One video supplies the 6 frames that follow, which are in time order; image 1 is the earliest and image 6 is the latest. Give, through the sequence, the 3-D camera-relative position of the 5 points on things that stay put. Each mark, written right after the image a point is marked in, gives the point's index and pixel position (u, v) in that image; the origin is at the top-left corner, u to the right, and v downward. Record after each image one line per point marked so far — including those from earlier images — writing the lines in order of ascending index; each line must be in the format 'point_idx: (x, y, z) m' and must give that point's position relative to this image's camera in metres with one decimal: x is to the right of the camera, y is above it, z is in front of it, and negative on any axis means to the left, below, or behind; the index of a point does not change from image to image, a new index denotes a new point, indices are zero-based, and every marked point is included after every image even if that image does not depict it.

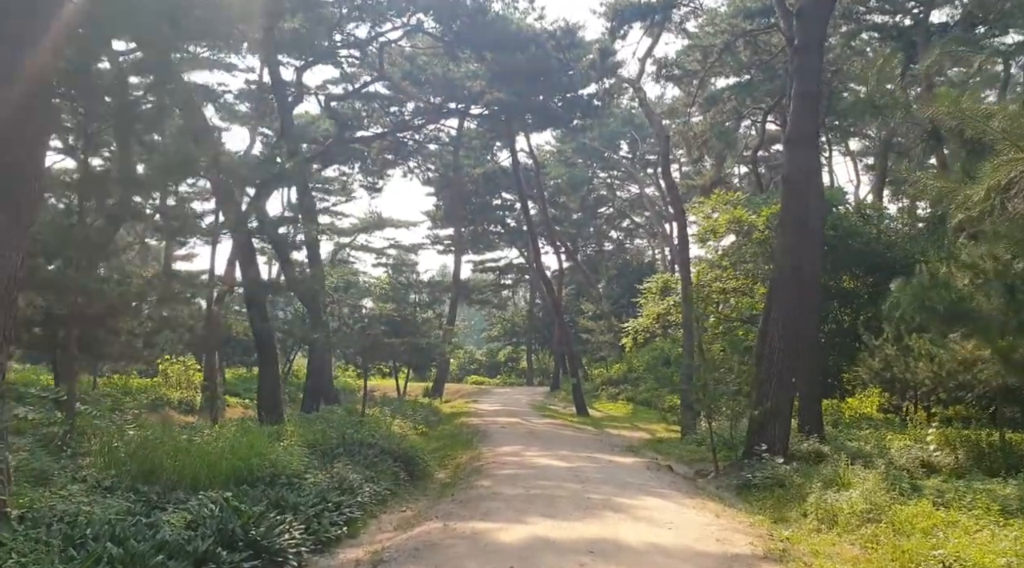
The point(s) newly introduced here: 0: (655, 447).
0: (+3.0, -3.5, +17.6) m
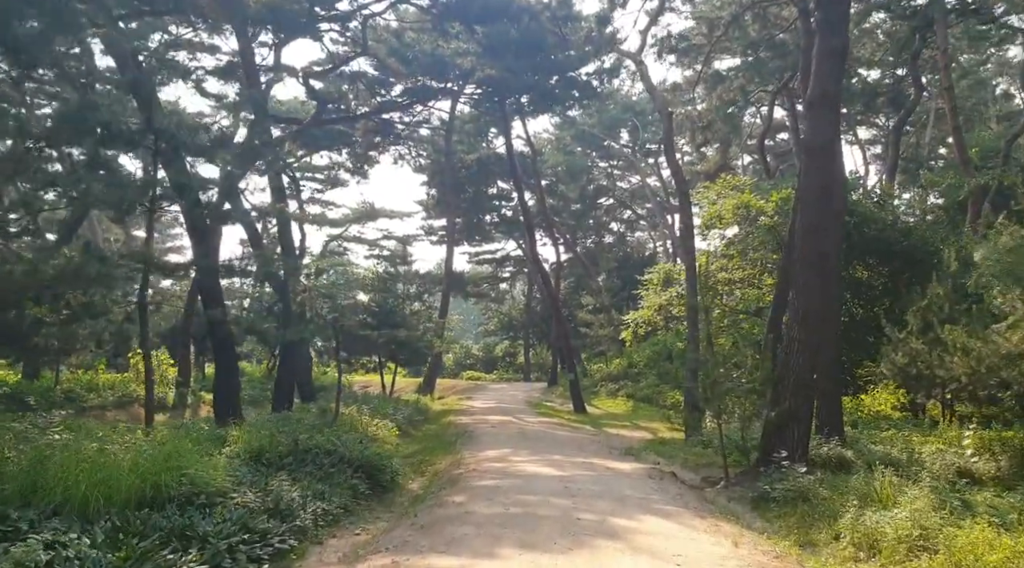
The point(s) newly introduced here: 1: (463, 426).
0: (+2.8, -3.2, +16.1) m
1: (-1.2, -3.4, +19.6) m
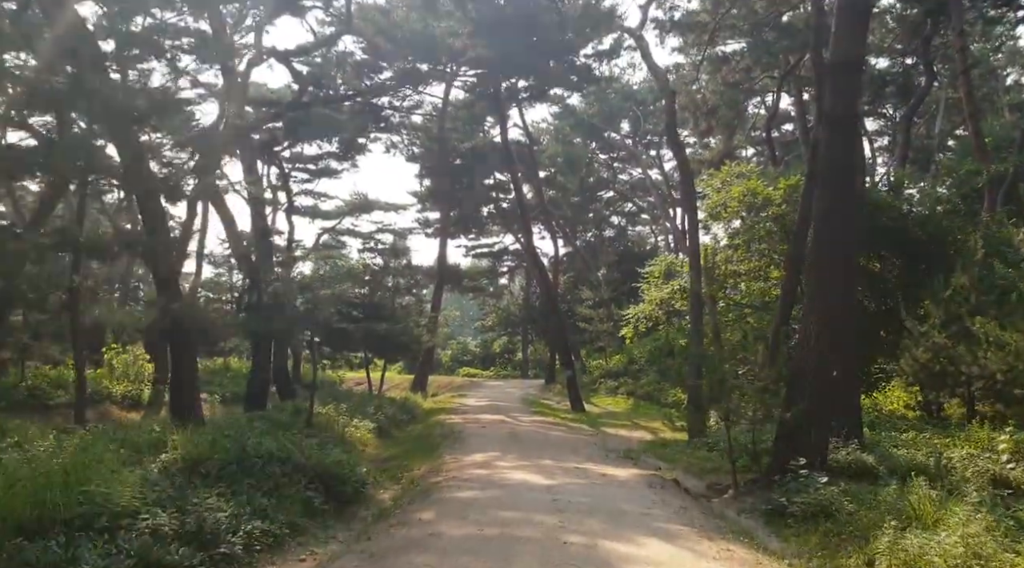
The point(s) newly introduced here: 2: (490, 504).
0: (+2.6, -3.0, +14.8) m
1: (-1.4, -3.2, +18.4) m
2: (-0.2, -2.2, +8.3) m
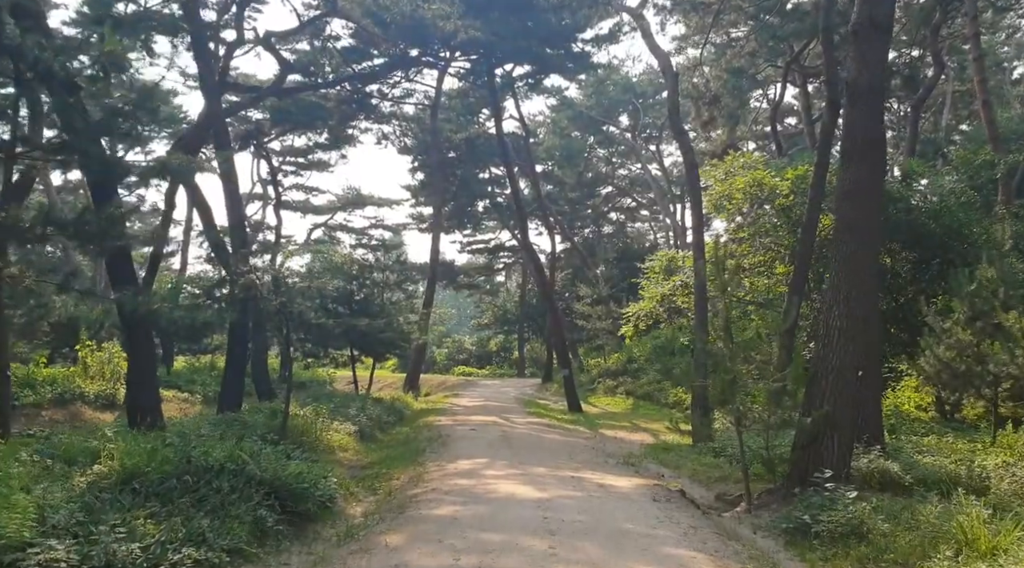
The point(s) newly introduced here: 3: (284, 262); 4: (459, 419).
0: (+2.5, -2.9, +13.8) m
1: (-1.5, -3.0, +17.3) m
2: (-0.4, -2.1, +7.2) m
3: (-4.2, +0.4, +15.3) m
4: (-1.3, -3.2, +19.8) m
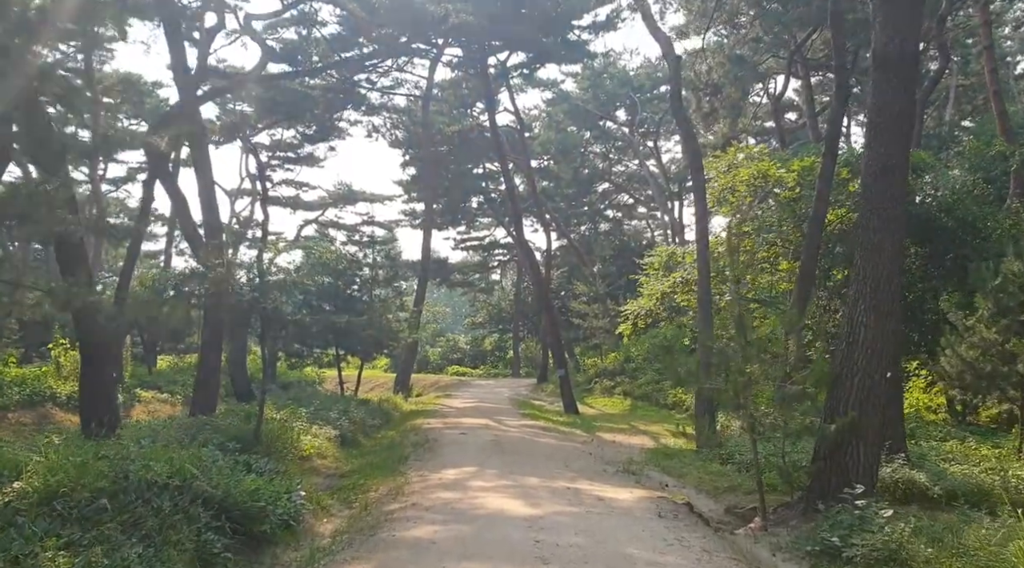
0: (+2.3, -2.8, +12.8) m
1: (-1.7, -2.9, +16.3) m
2: (-0.5, -2.0, +6.3) m
3: (-4.3, +0.5, +14.4) m
4: (-1.4, -3.1, +18.8) m
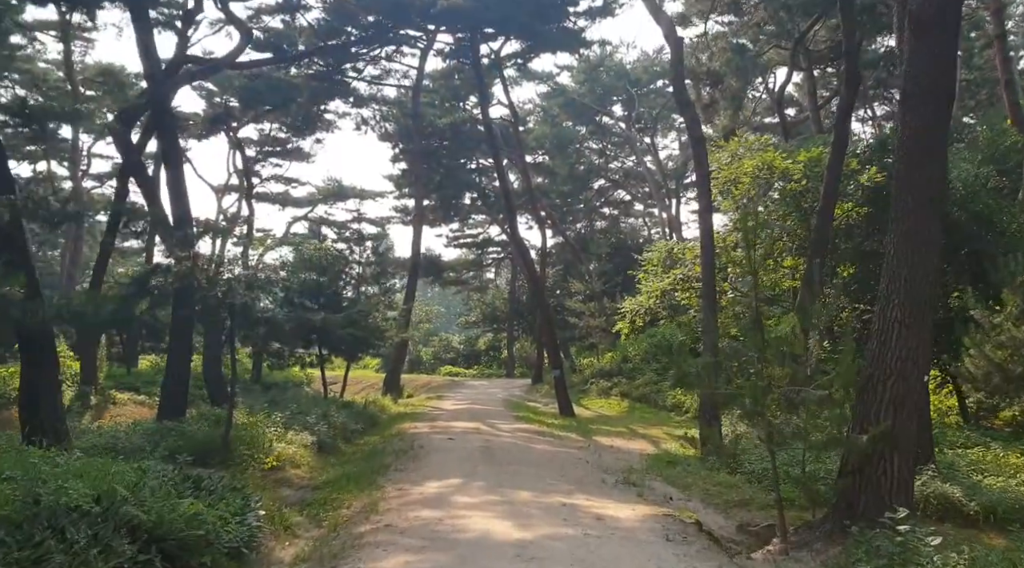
0: (+2.2, -2.7, +11.8) m
1: (-1.8, -2.9, +15.3) m
2: (-0.6, -1.9, +5.3) m
3: (-4.4, +0.6, +13.3) m
4: (-1.6, -3.1, +17.8) m
